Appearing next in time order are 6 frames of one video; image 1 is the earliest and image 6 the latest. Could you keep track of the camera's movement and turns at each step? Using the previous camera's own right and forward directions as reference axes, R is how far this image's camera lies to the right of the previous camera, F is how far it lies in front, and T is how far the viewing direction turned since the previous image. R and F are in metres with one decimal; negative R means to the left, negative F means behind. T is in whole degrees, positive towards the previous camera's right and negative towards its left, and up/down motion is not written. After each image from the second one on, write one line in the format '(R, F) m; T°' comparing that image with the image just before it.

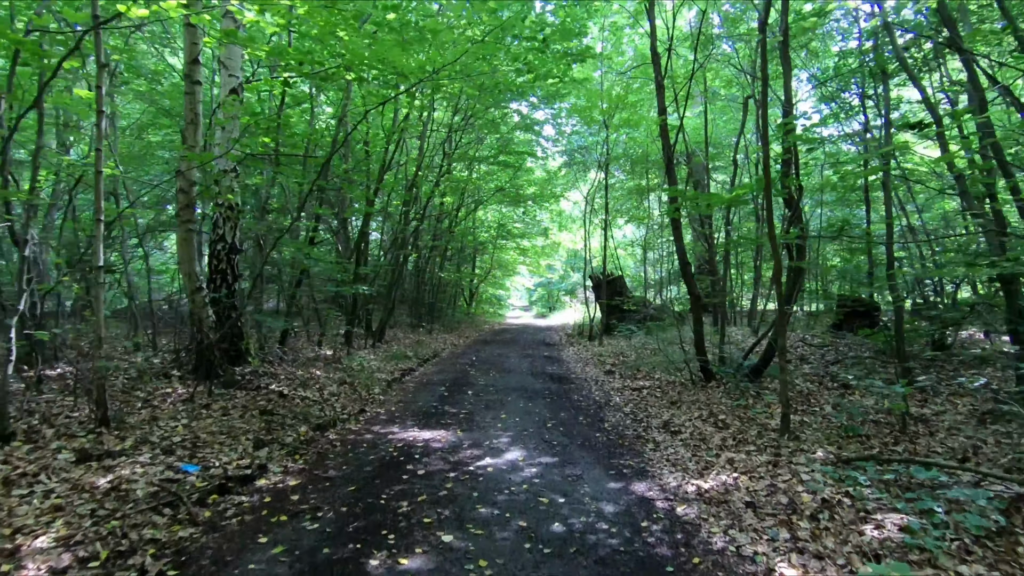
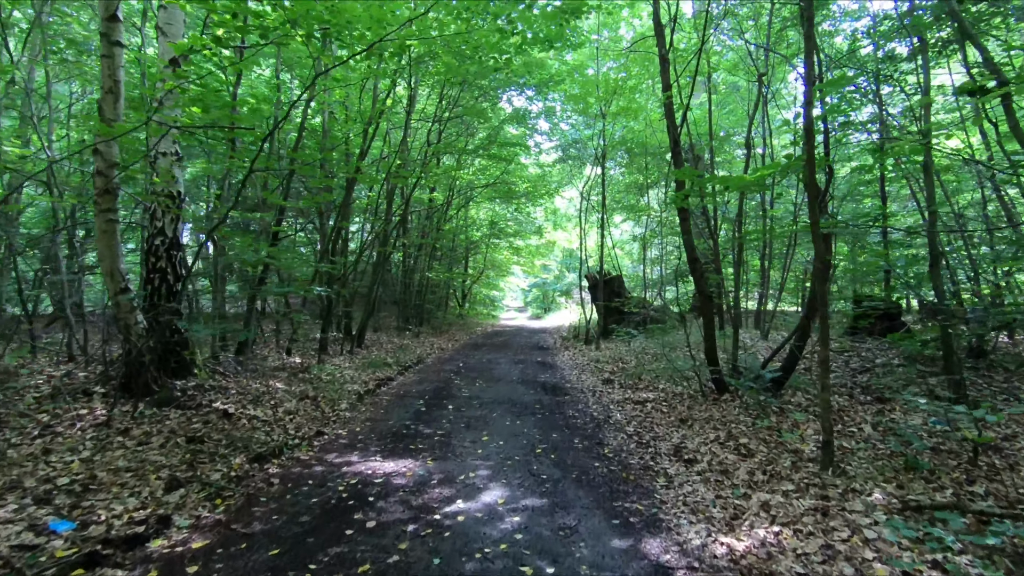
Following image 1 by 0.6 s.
(+0.1, +0.9) m; 0°
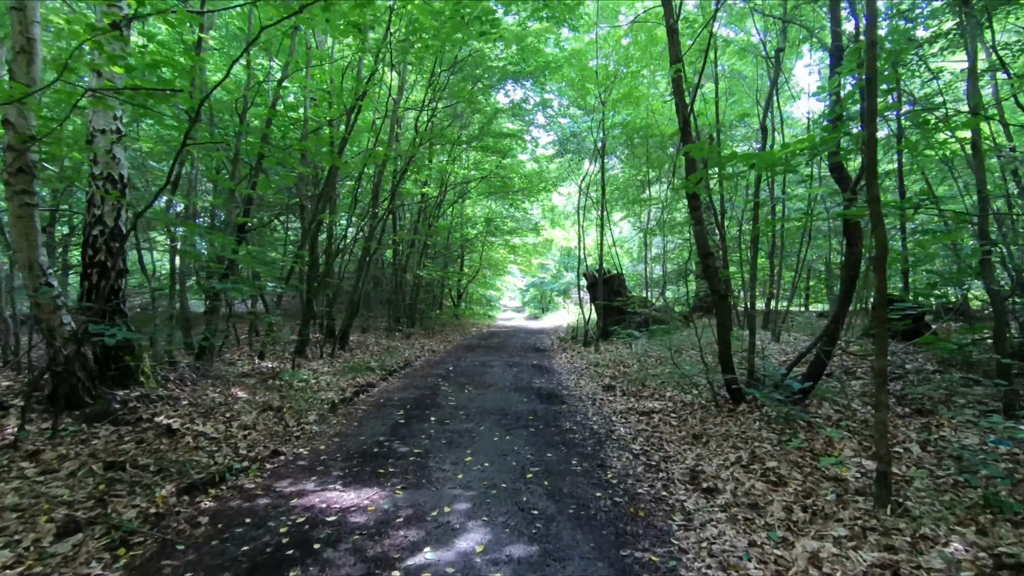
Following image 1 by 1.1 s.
(+0.1, +0.7) m; 0°
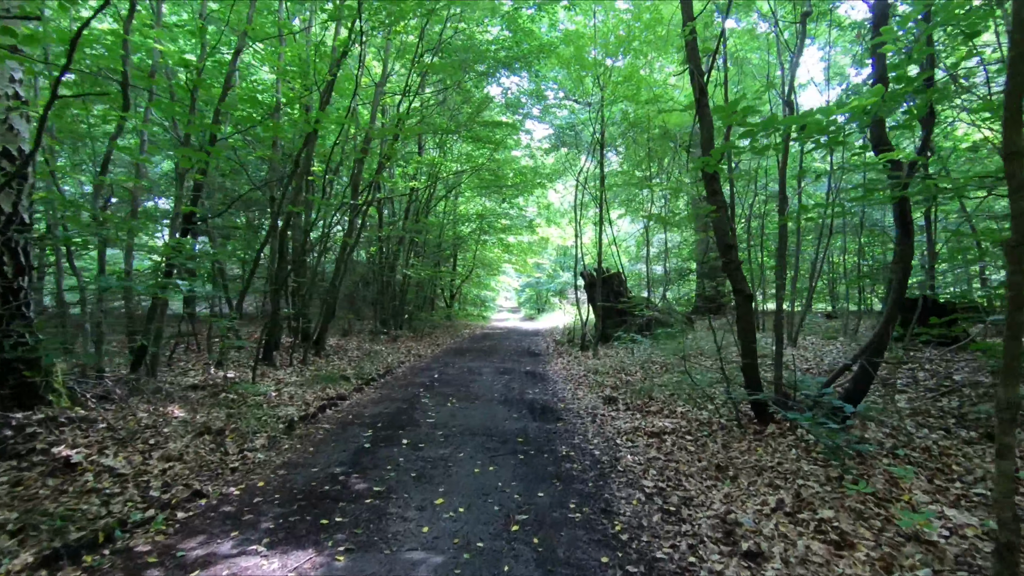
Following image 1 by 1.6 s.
(+0.1, +0.9) m; 0°
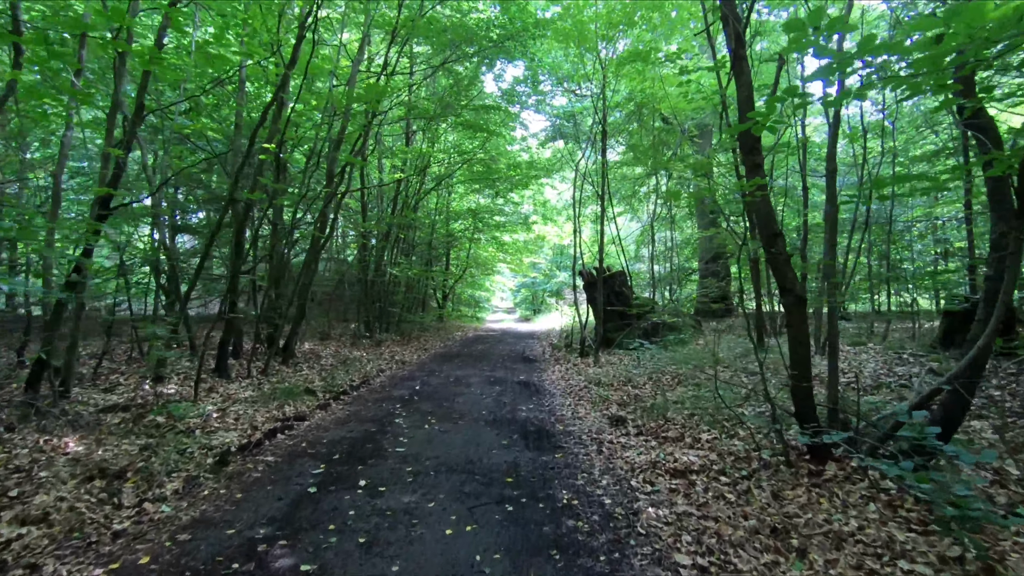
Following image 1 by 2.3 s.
(+0.1, +1.1) m; 0°
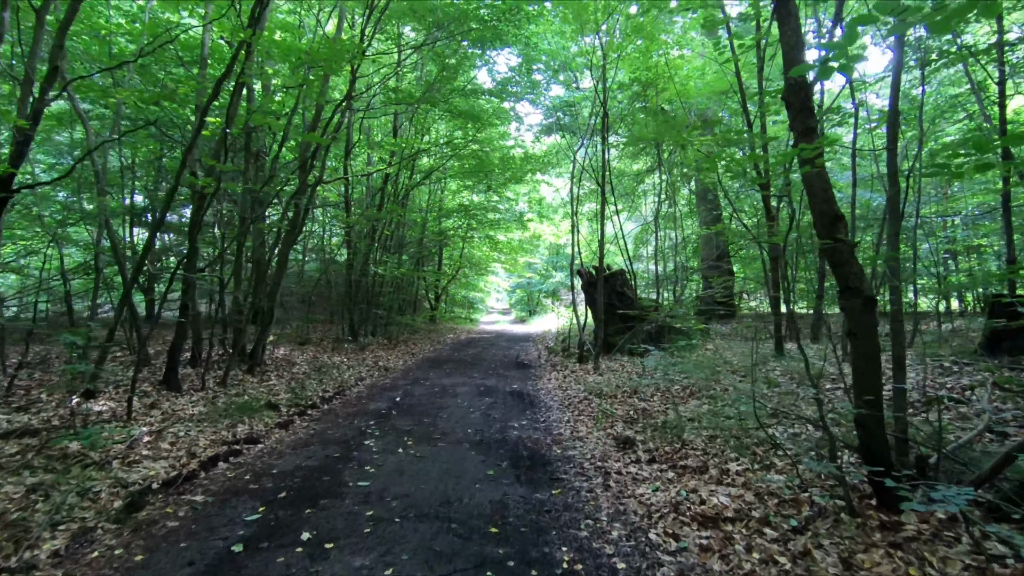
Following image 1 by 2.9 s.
(+0.1, +0.9) m; 0°
